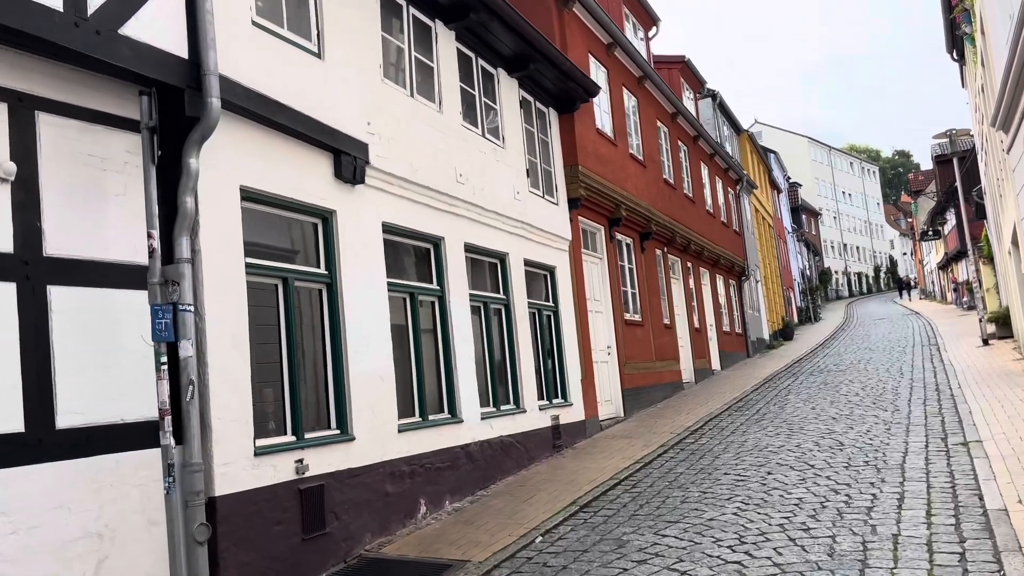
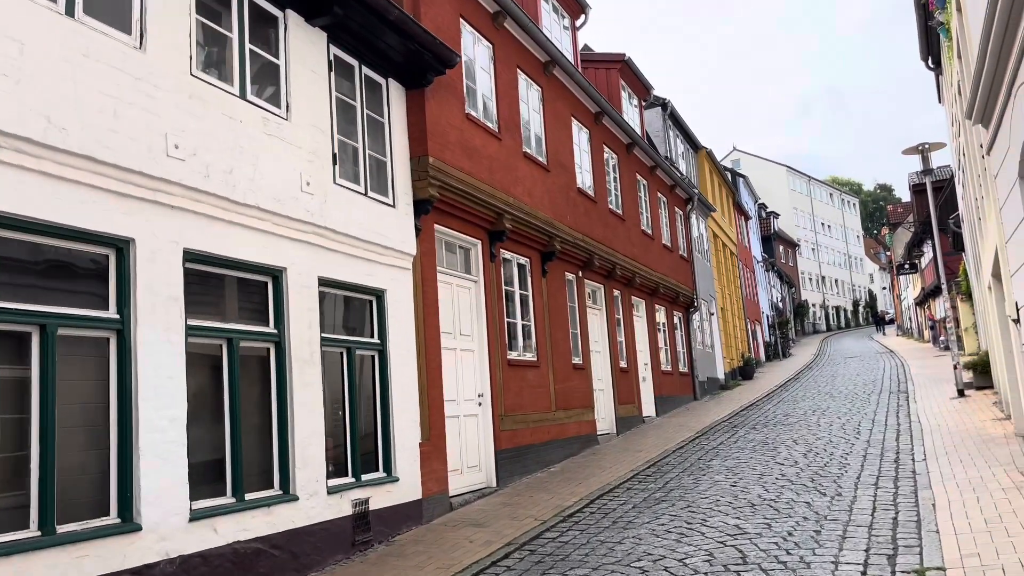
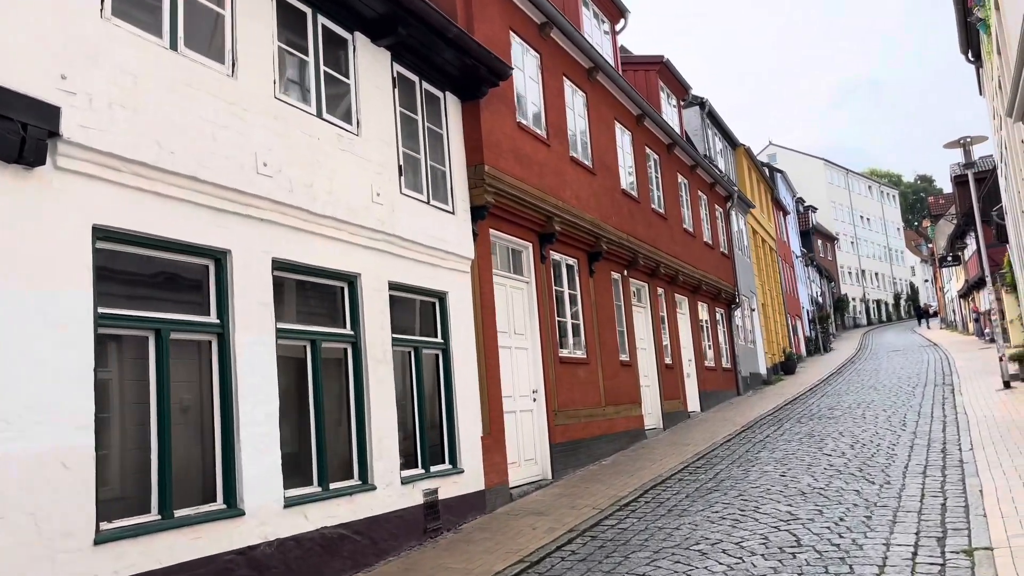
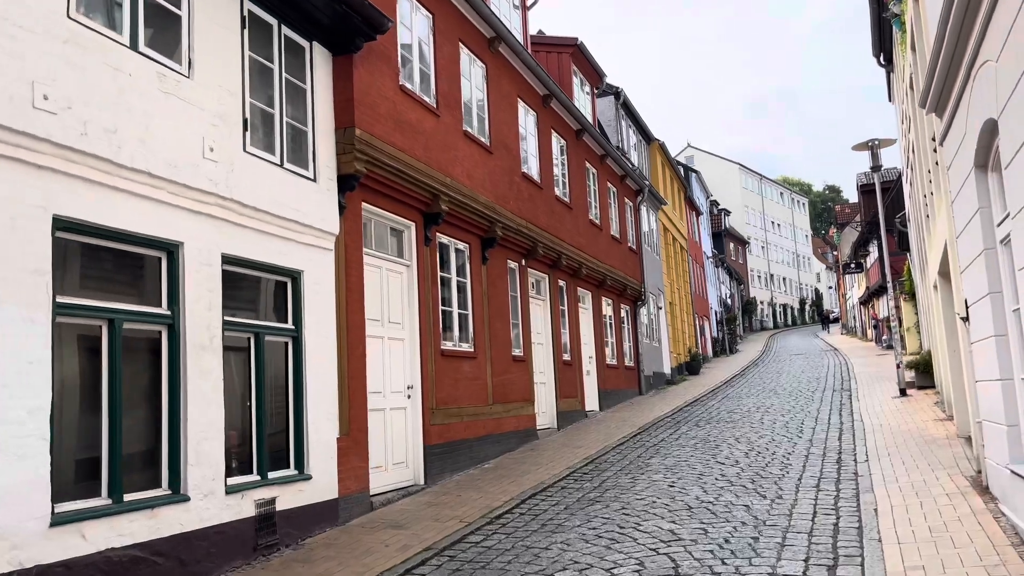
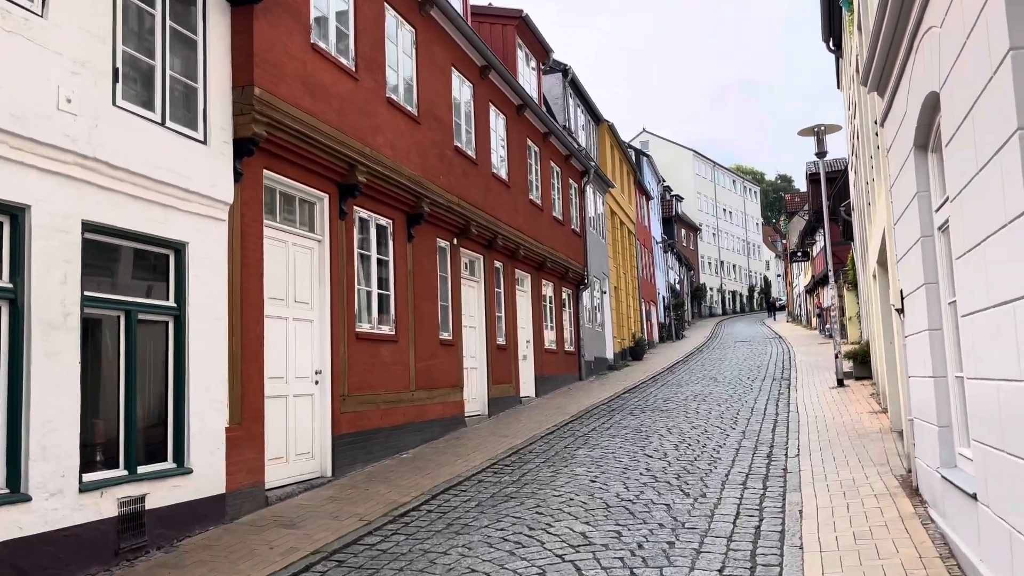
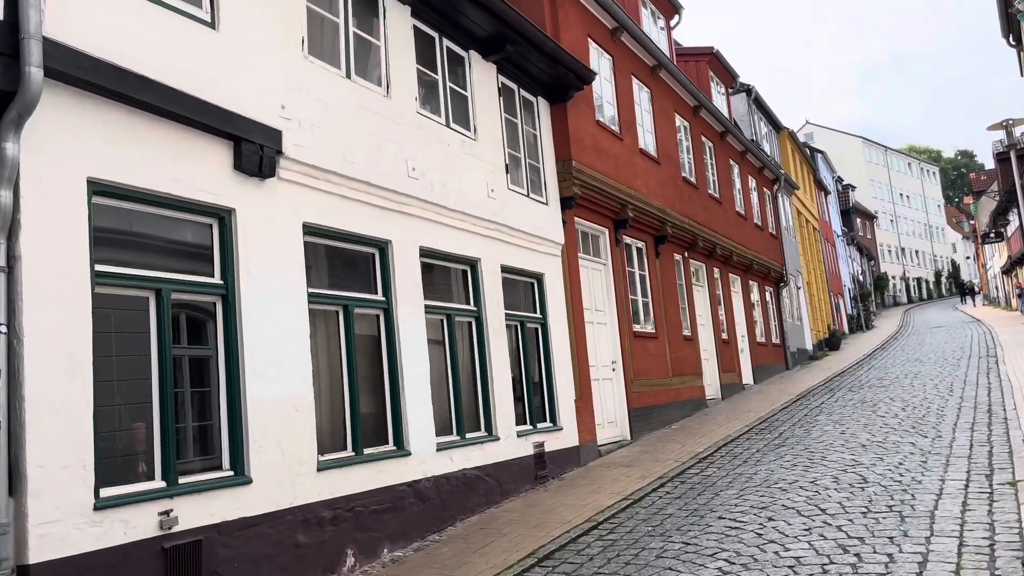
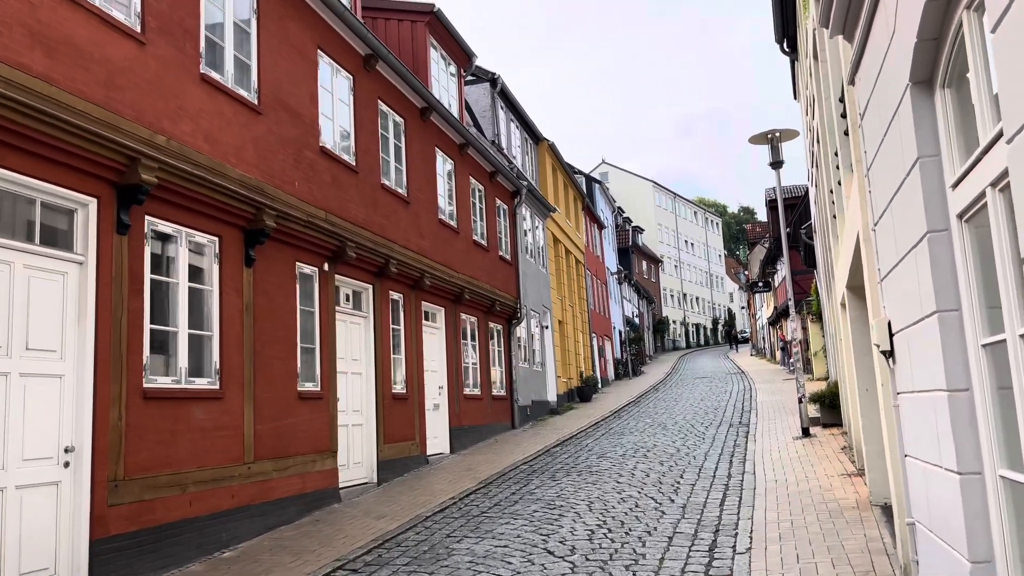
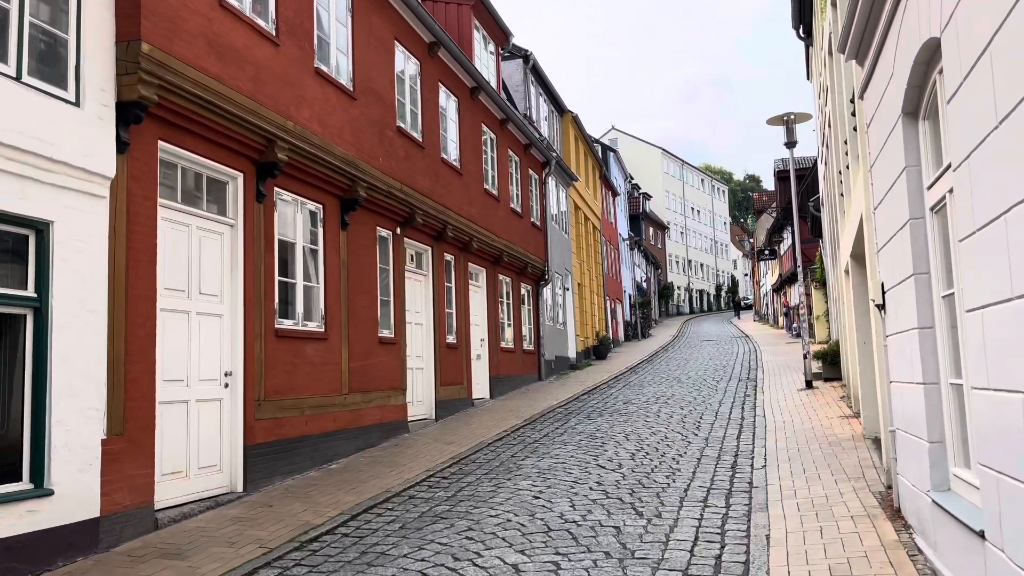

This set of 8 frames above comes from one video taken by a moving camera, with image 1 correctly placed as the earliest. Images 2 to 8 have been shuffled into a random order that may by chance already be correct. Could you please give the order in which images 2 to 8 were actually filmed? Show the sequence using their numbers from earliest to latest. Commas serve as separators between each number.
6, 3, 2, 4, 5, 8, 7
